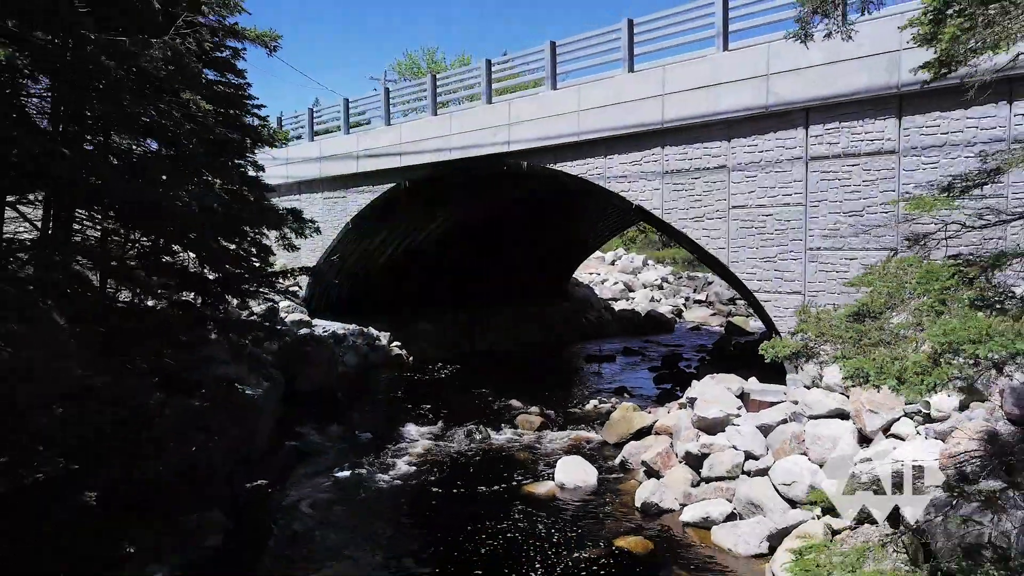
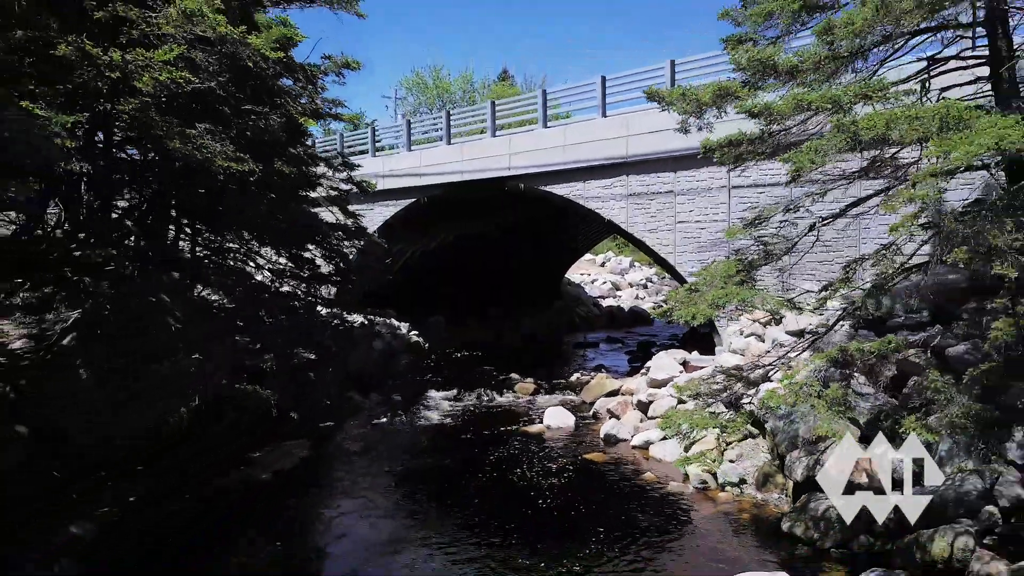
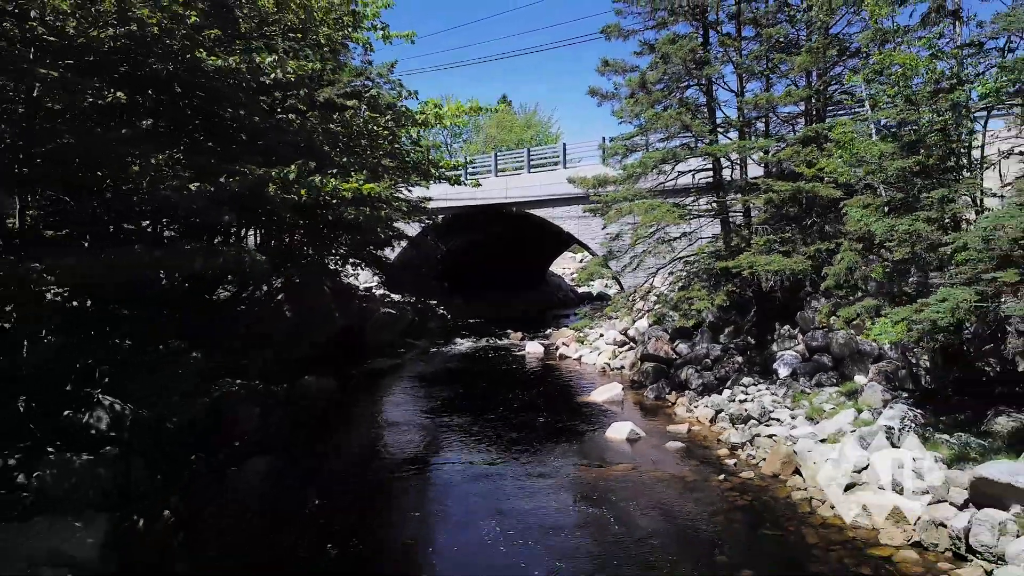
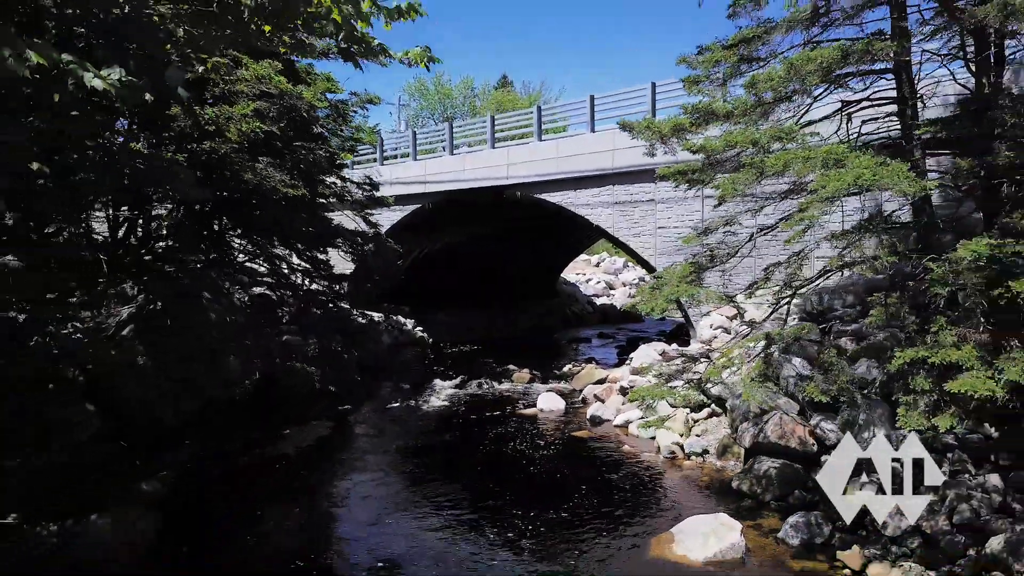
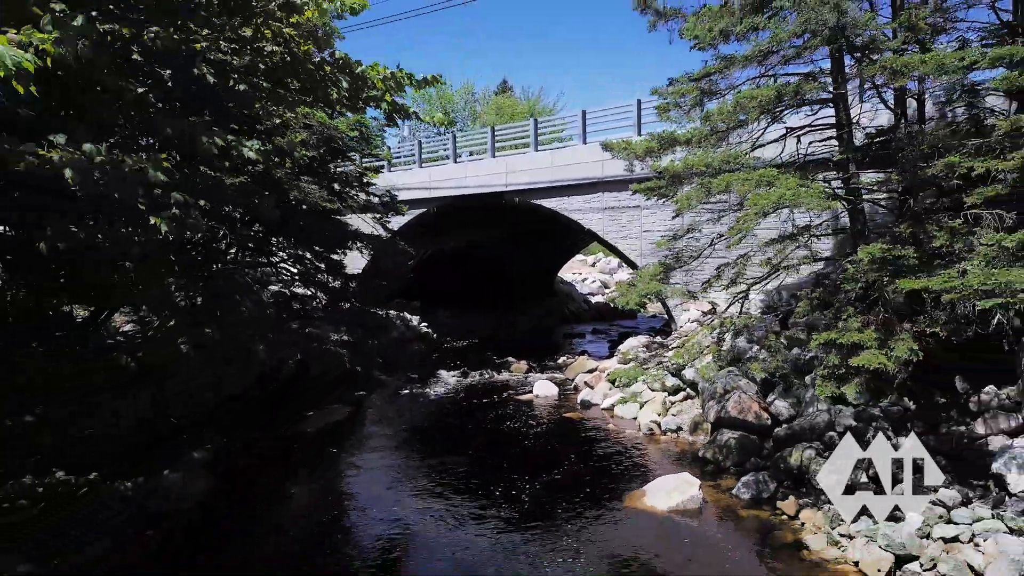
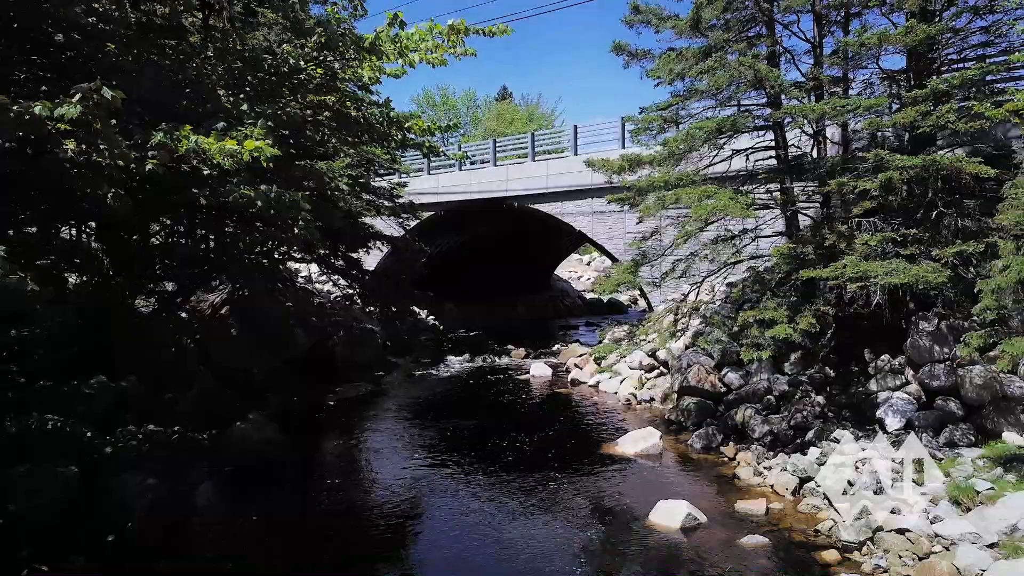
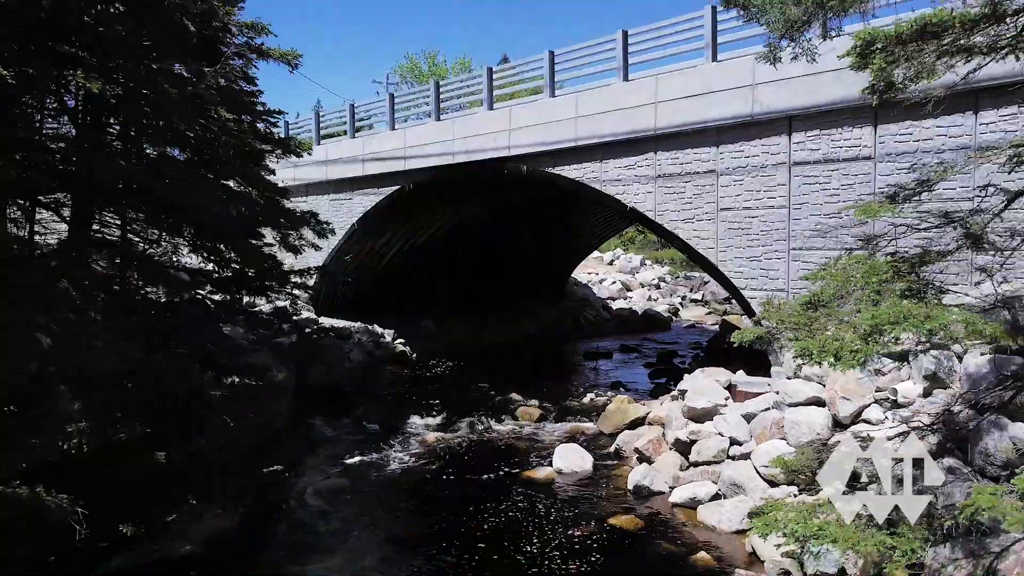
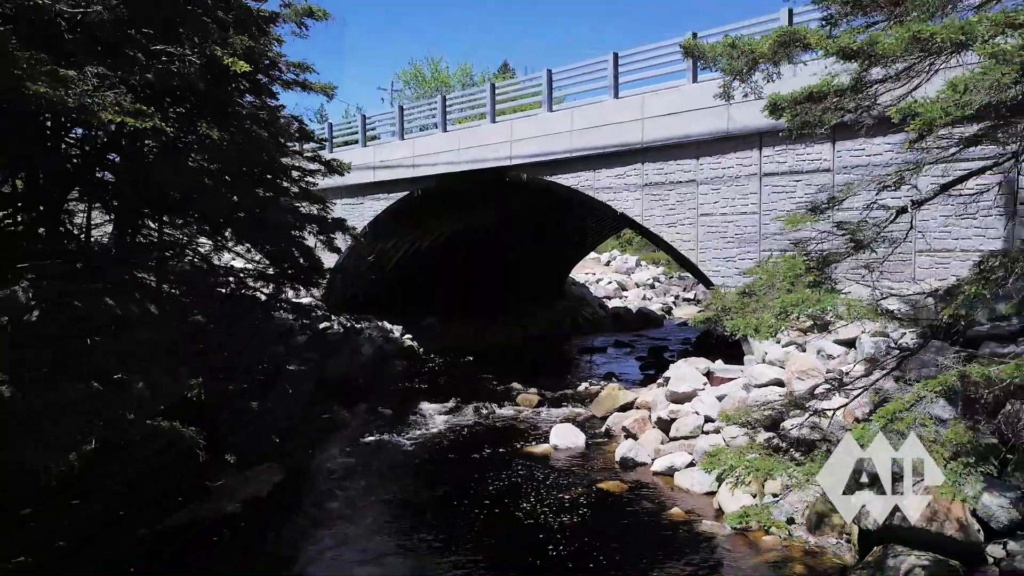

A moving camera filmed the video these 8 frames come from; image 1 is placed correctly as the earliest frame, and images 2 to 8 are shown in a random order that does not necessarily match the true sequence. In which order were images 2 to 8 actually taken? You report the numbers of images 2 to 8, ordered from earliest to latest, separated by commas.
7, 8, 2, 4, 5, 6, 3
